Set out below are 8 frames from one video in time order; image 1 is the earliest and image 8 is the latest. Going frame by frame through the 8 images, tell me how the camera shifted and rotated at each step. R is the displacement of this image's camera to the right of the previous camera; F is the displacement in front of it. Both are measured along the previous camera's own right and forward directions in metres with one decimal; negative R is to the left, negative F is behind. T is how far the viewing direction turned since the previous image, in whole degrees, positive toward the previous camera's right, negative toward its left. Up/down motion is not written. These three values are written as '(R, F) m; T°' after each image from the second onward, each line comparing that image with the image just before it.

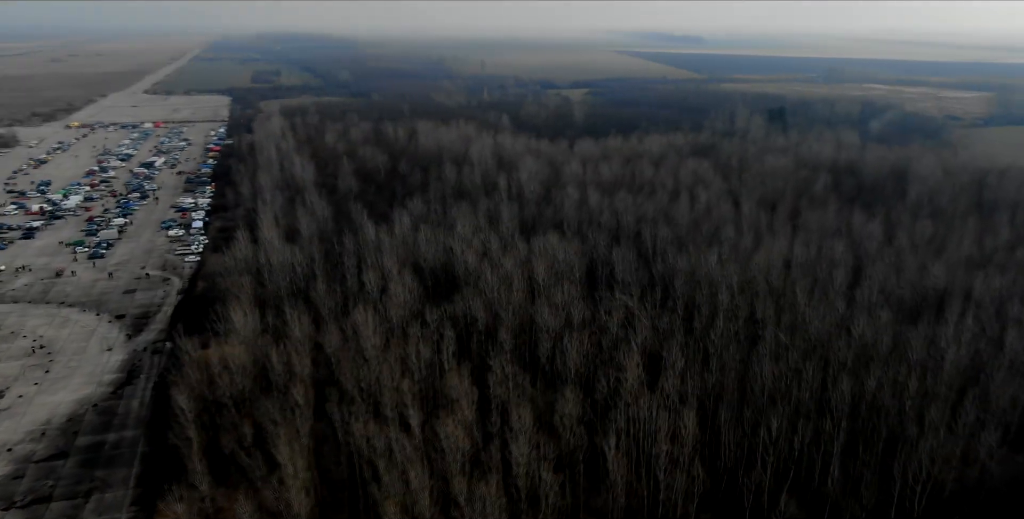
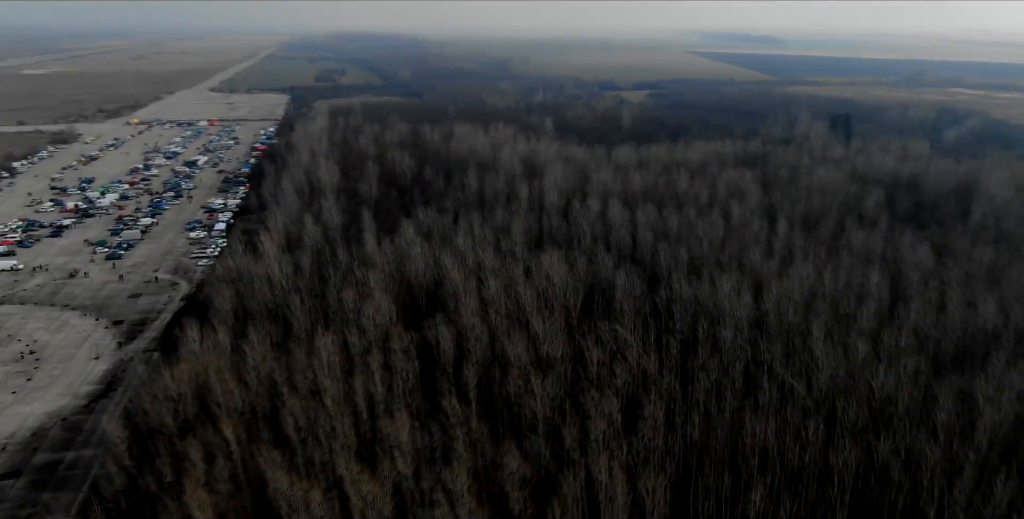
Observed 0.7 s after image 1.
(+0.9, +0.9) m; -5°
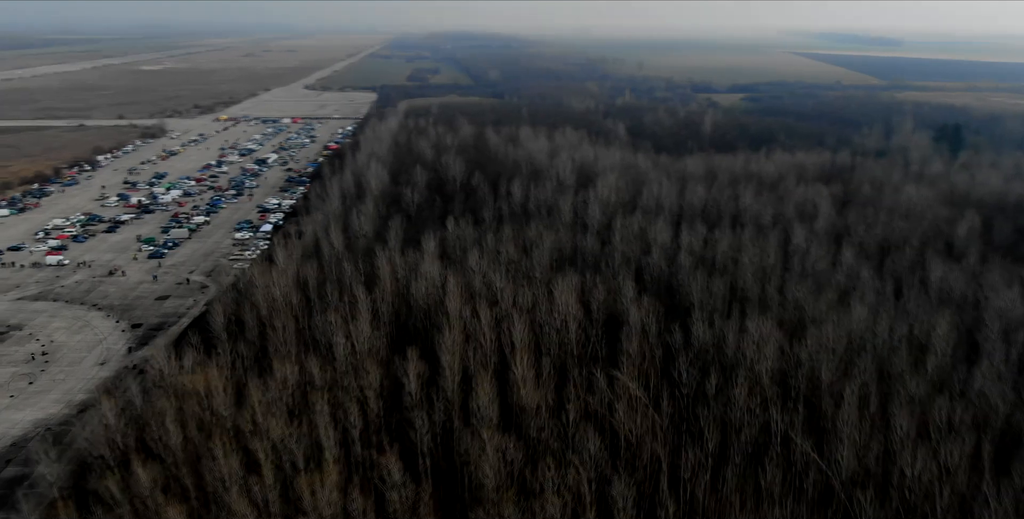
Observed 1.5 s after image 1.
(+1.1, +1.0) m; -7°
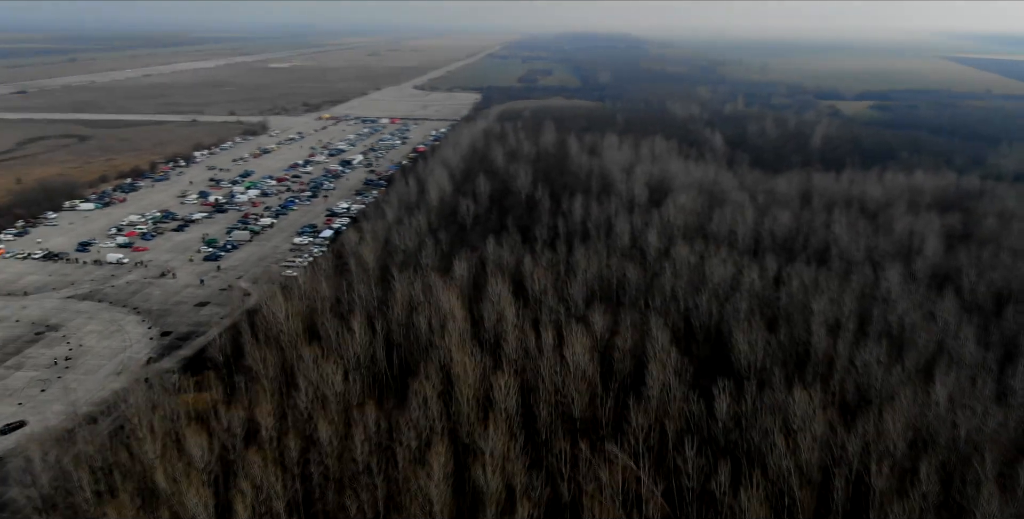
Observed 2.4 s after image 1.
(+1.1, +1.2) m; -9°
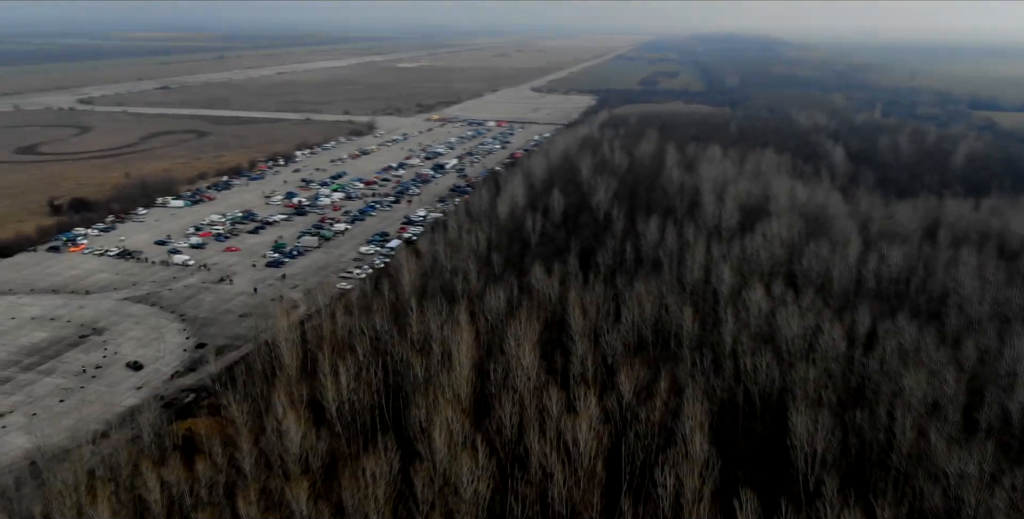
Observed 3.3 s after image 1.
(+1.0, +1.3) m; -9°
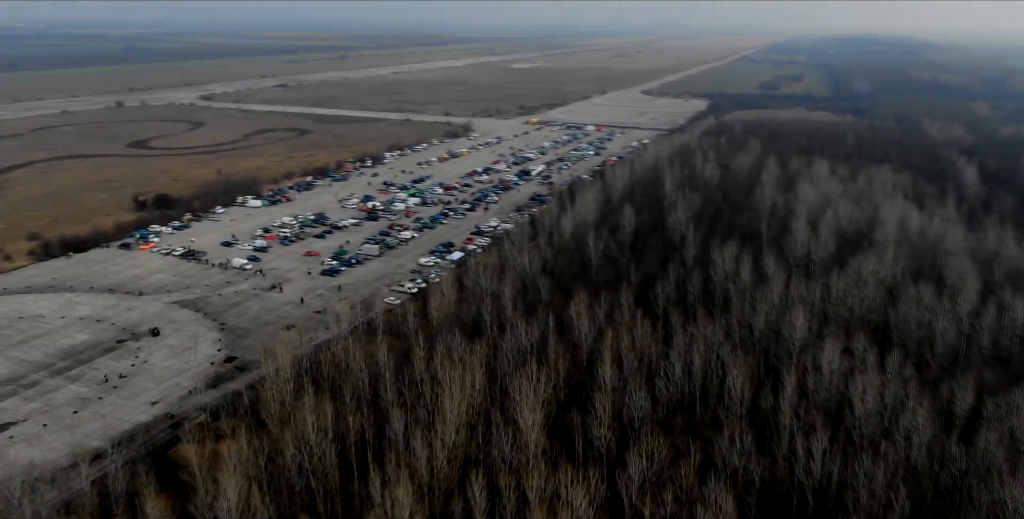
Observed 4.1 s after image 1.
(+0.9, +1.2) m; -9°
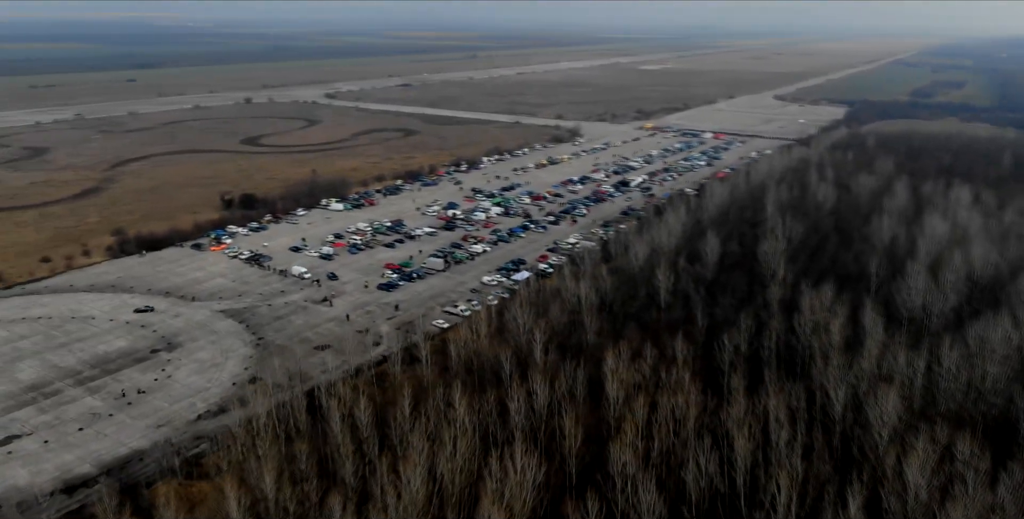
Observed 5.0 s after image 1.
(+1.0, +1.4) m; -10°
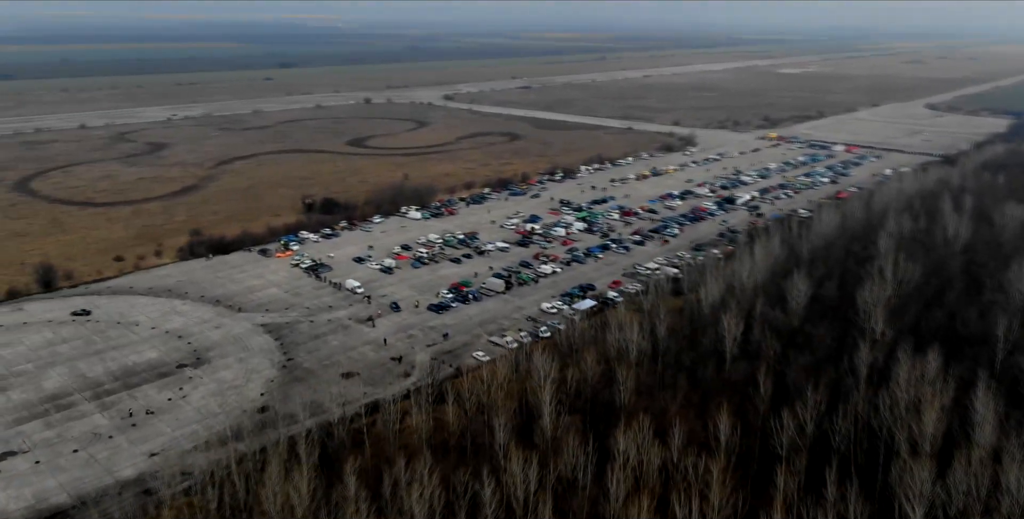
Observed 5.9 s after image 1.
(+1.1, +1.4) m; -10°
